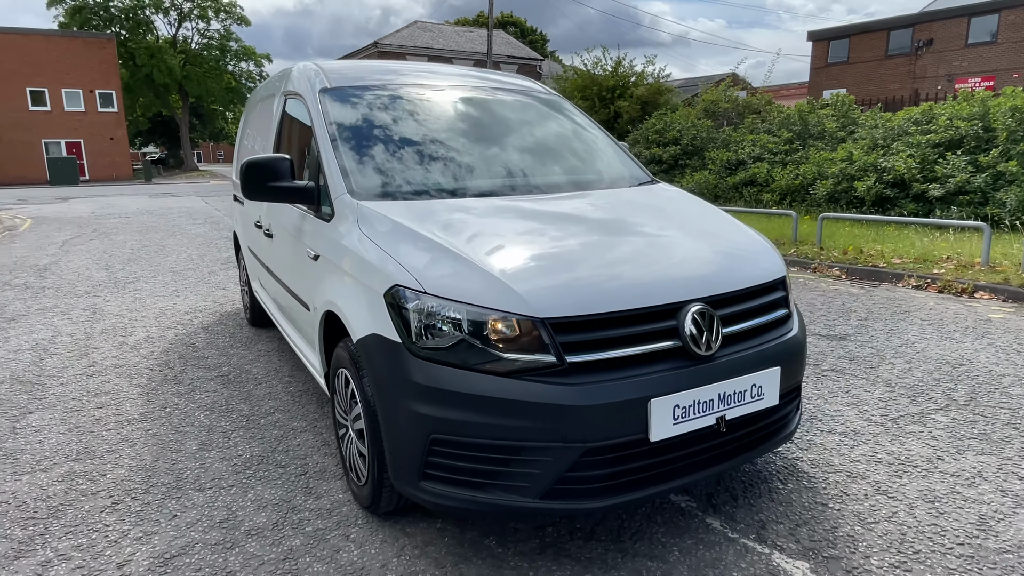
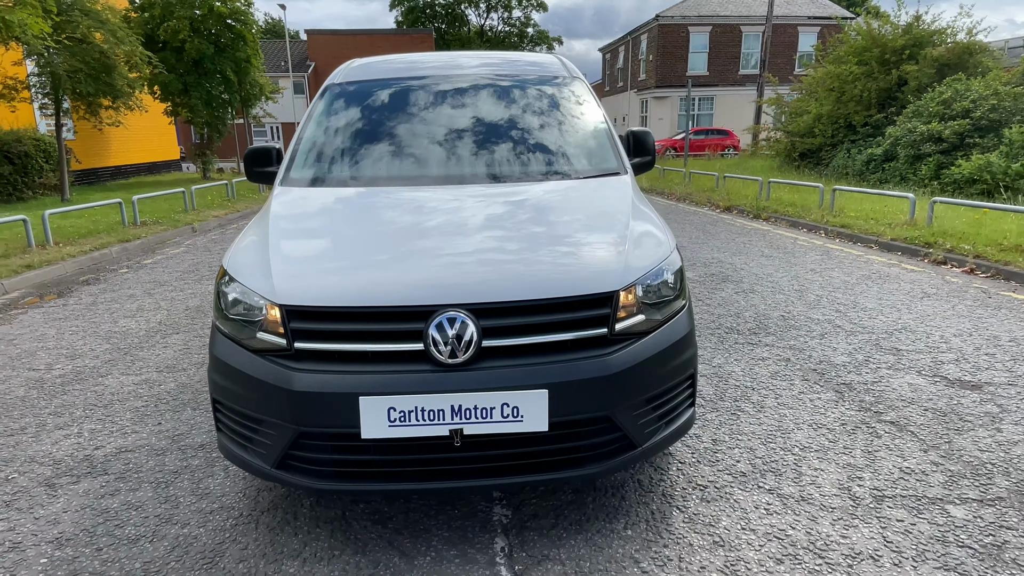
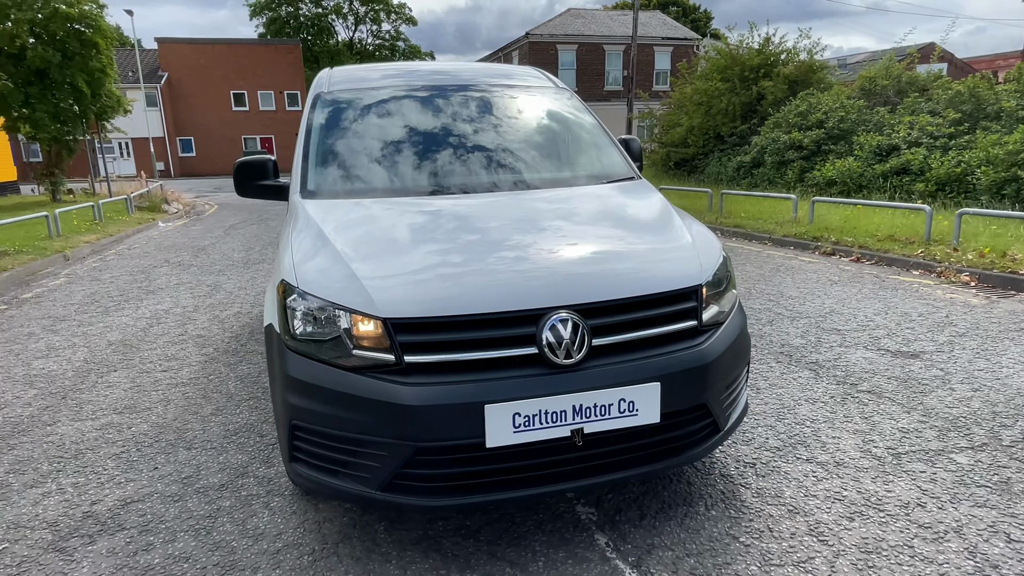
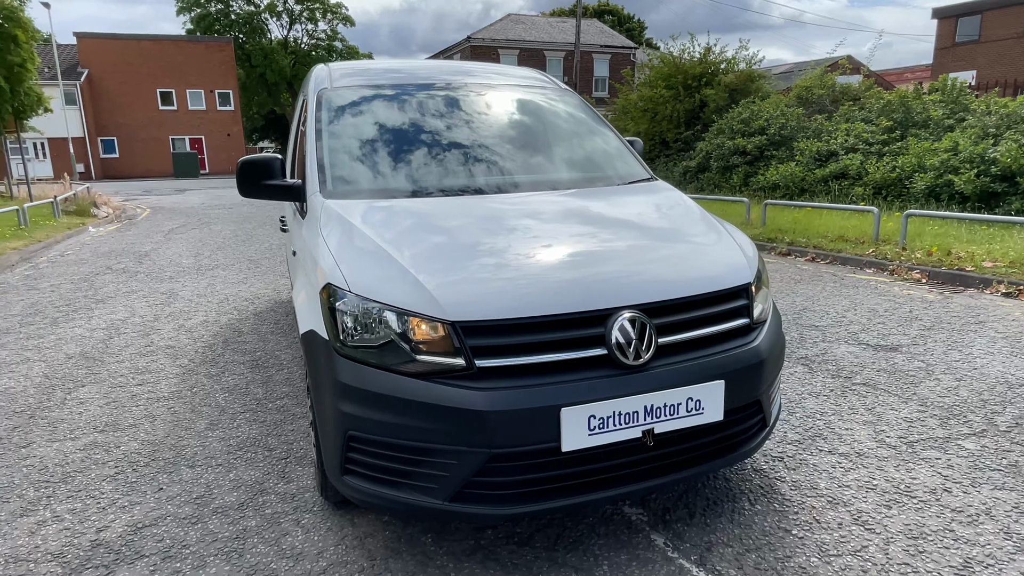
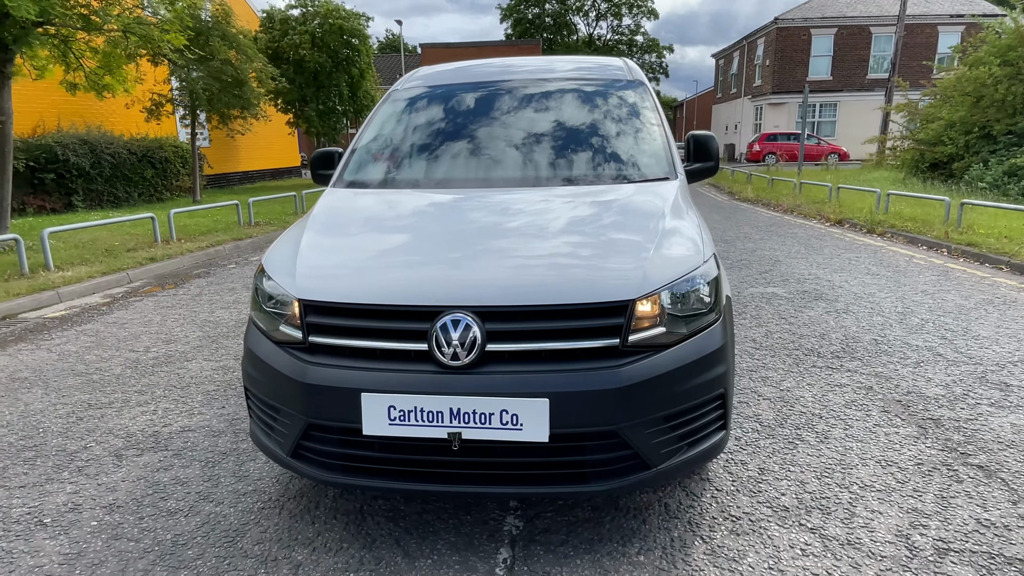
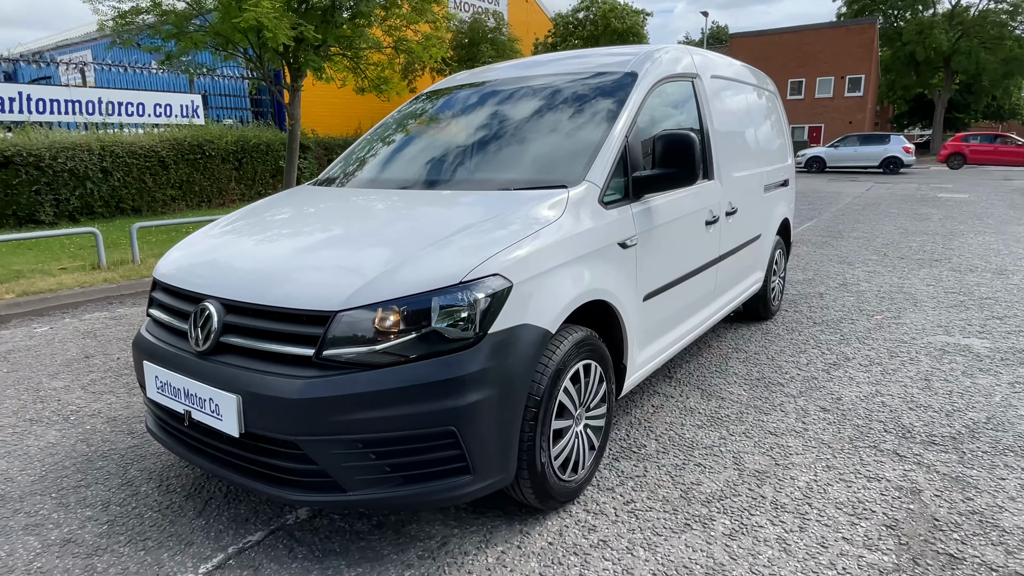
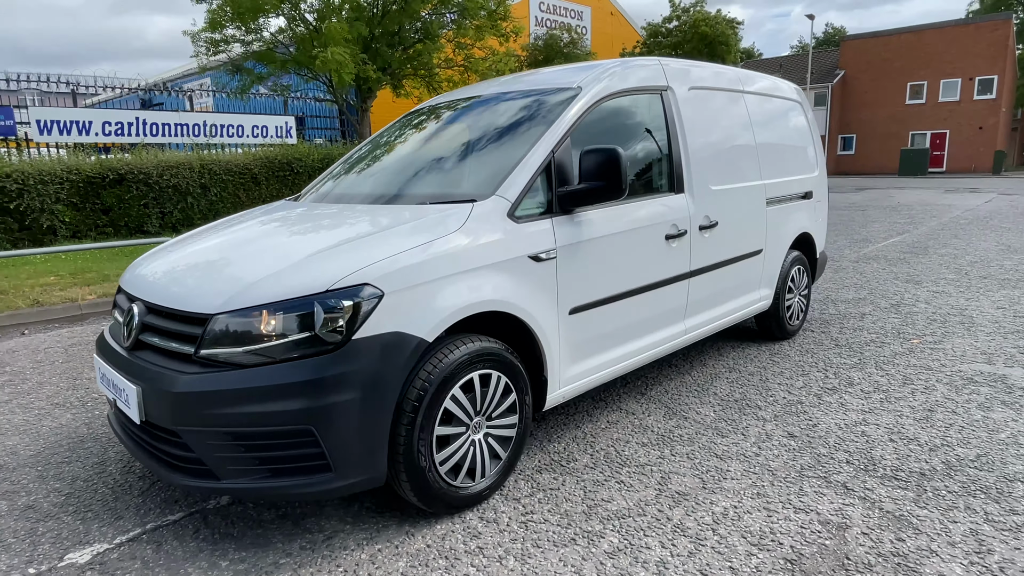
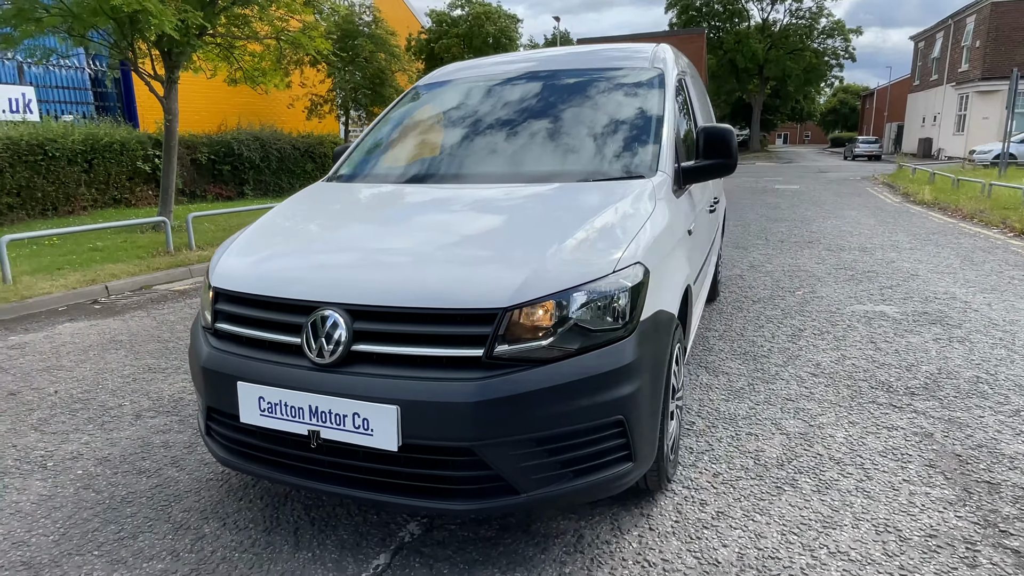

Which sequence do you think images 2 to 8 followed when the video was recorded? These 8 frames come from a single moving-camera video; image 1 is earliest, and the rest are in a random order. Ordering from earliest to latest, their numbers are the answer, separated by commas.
4, 3, 2, 5, 8, 6, 7
